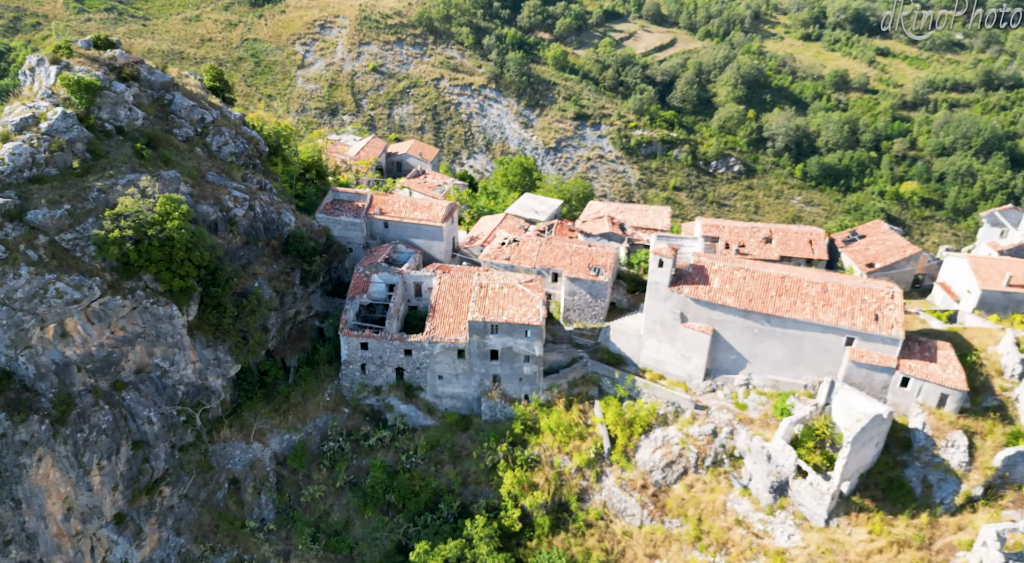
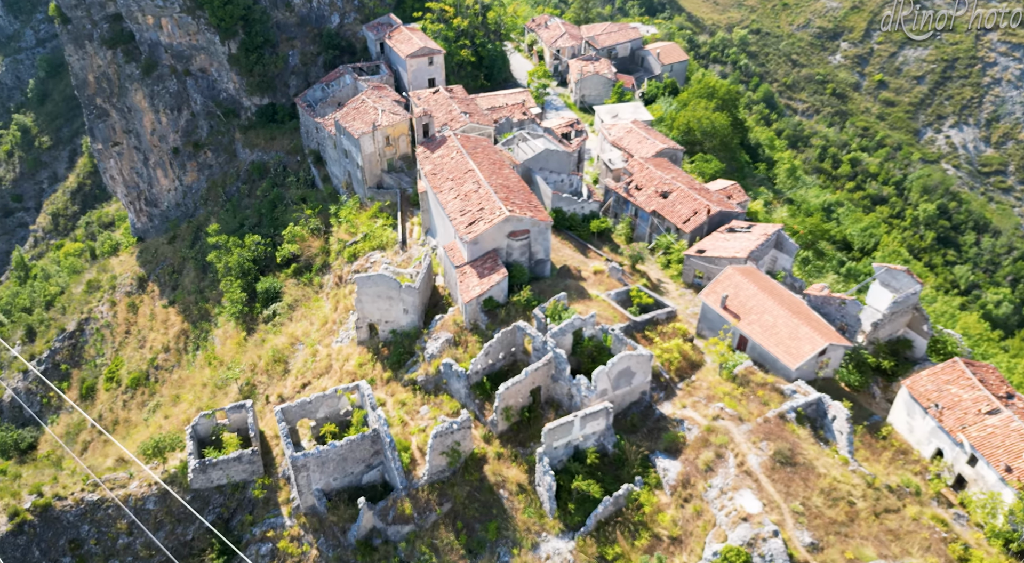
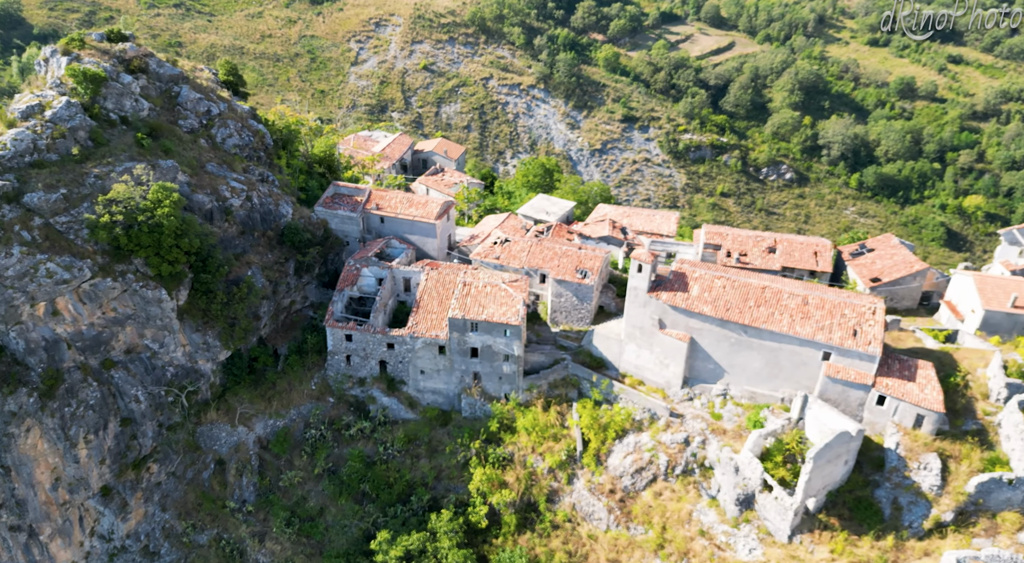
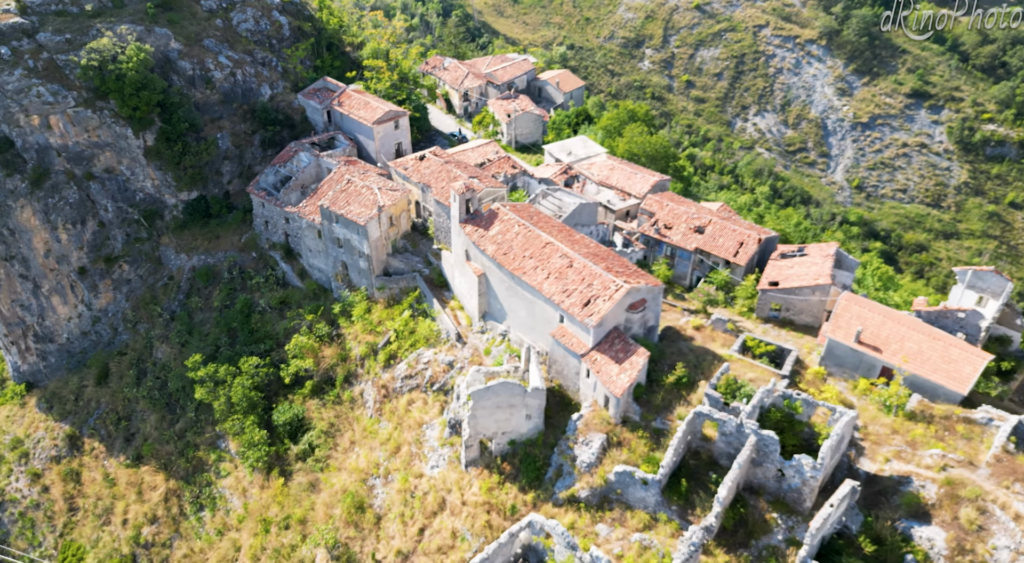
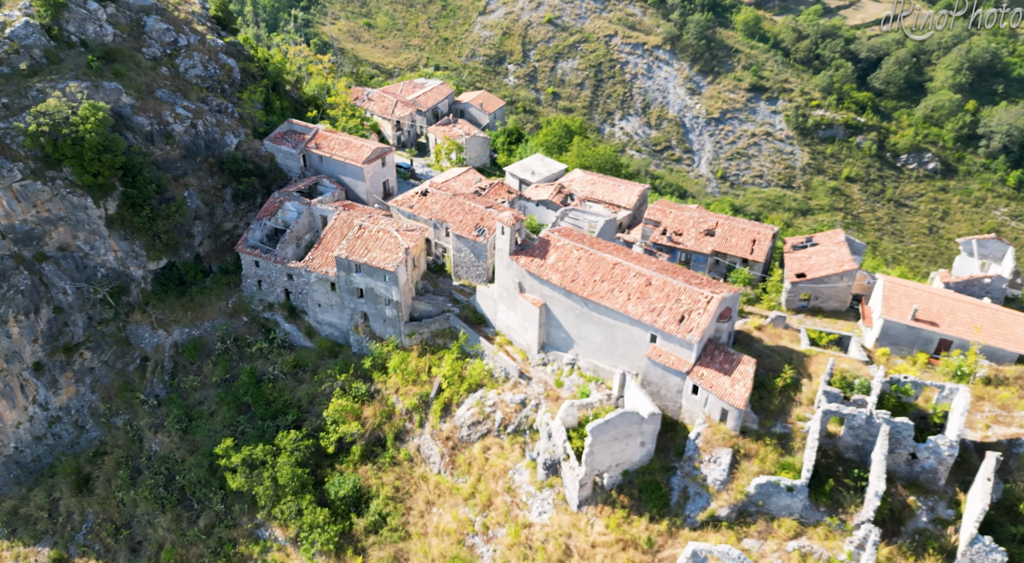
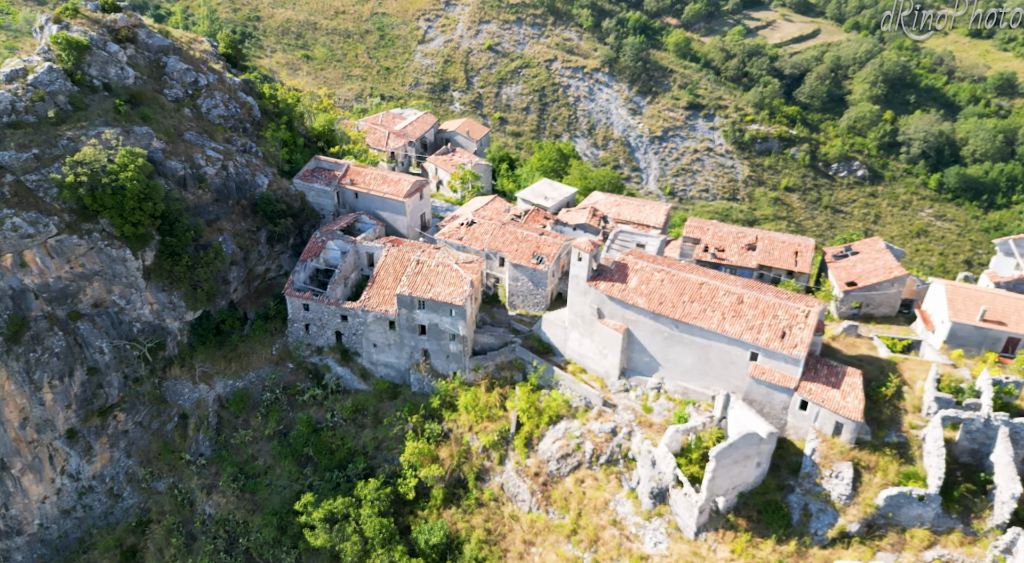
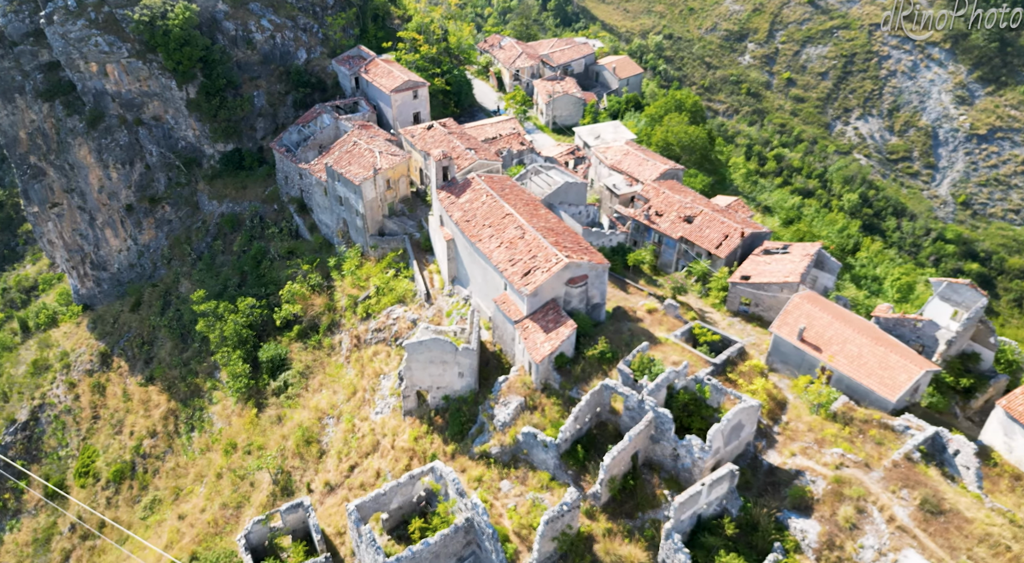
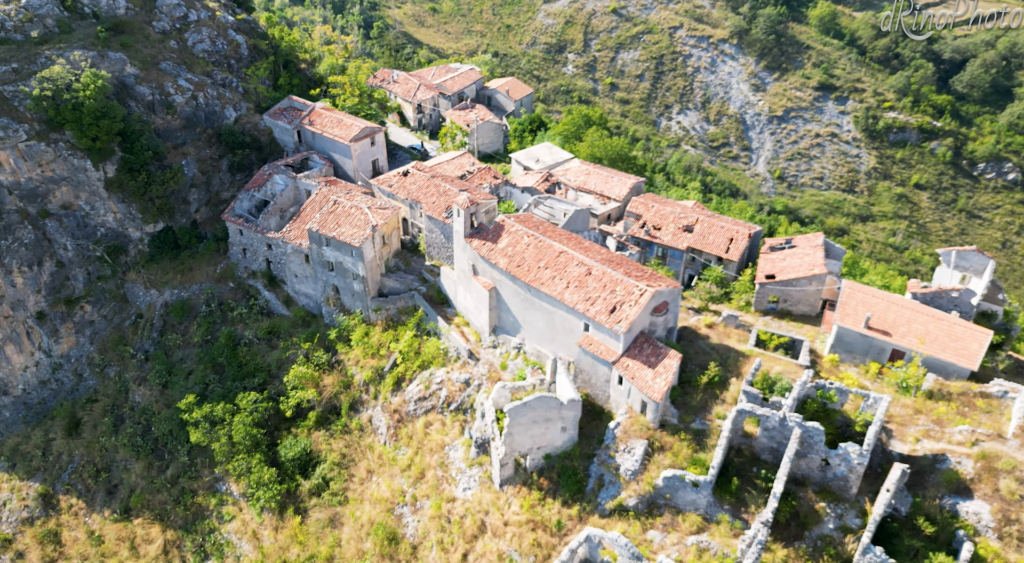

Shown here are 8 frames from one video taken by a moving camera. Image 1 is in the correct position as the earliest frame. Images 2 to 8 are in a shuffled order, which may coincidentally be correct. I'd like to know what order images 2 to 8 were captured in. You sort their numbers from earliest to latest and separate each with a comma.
3, 6, 5, 8, 4, 7, 2
